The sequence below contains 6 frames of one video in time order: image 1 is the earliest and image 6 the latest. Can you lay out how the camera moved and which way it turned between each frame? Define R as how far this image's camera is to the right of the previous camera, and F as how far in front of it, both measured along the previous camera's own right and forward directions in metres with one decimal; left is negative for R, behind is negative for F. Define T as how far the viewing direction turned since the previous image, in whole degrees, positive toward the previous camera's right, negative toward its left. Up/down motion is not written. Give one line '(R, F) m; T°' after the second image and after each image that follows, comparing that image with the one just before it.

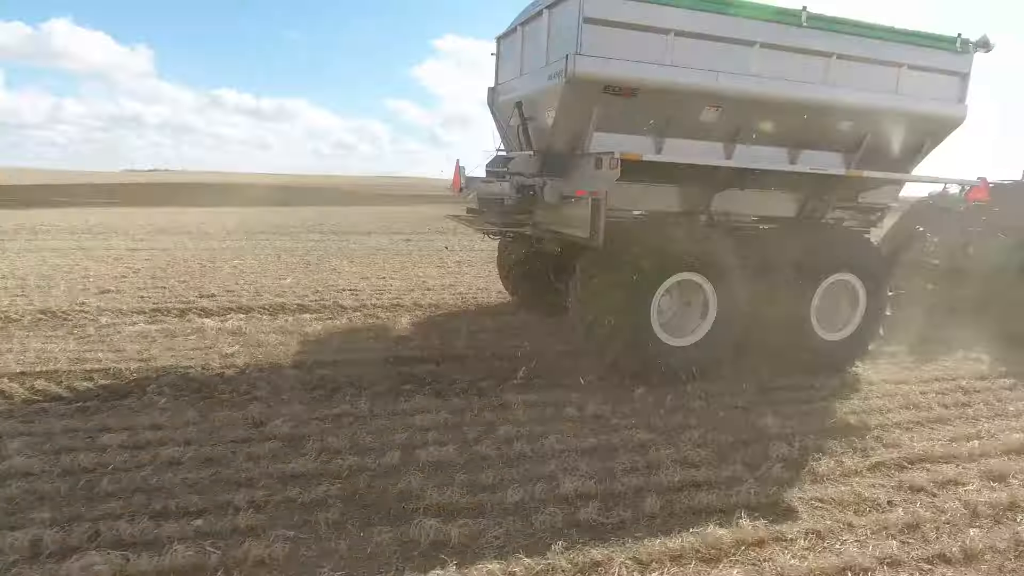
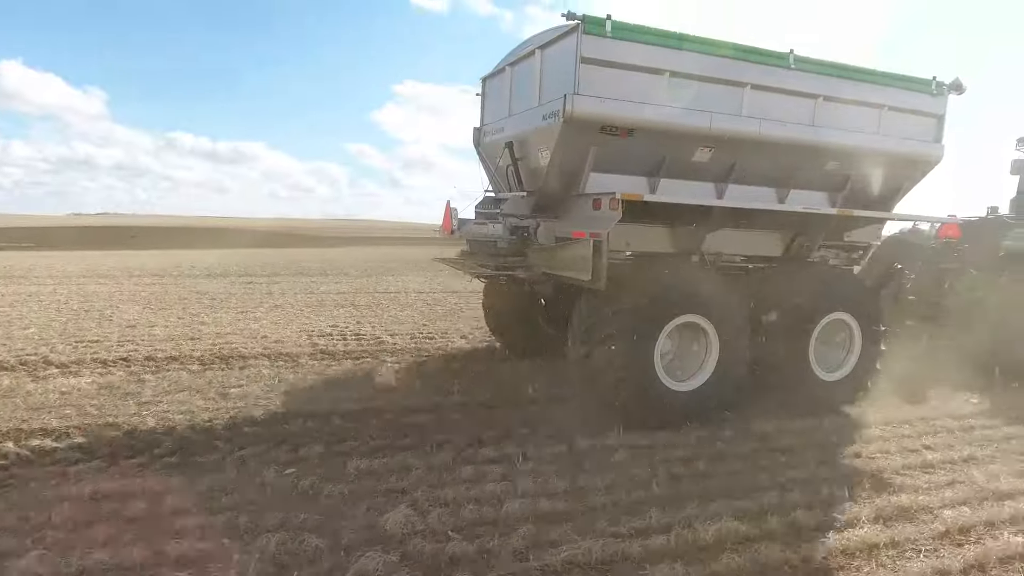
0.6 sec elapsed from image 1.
(-0.3, +0.2) m; +3°
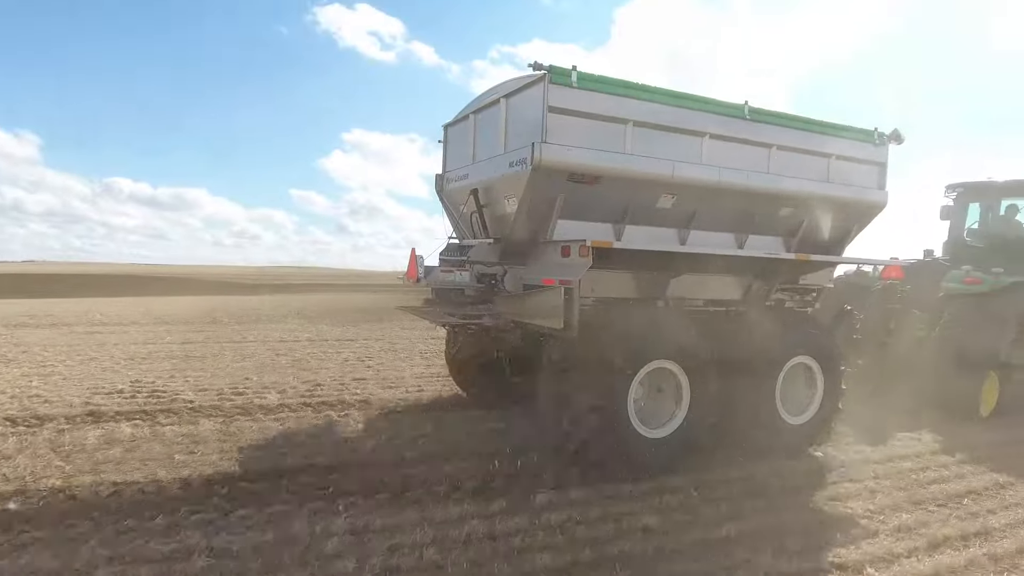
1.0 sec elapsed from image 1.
(-0.1, +0.1) m; +4°
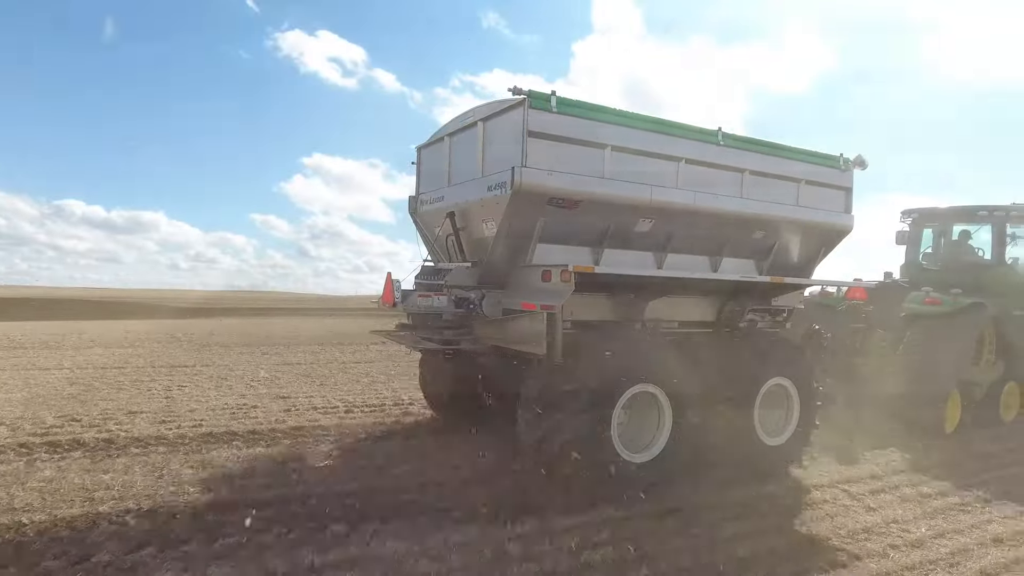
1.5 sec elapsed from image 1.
(-0.1, +0.1) m; +3°
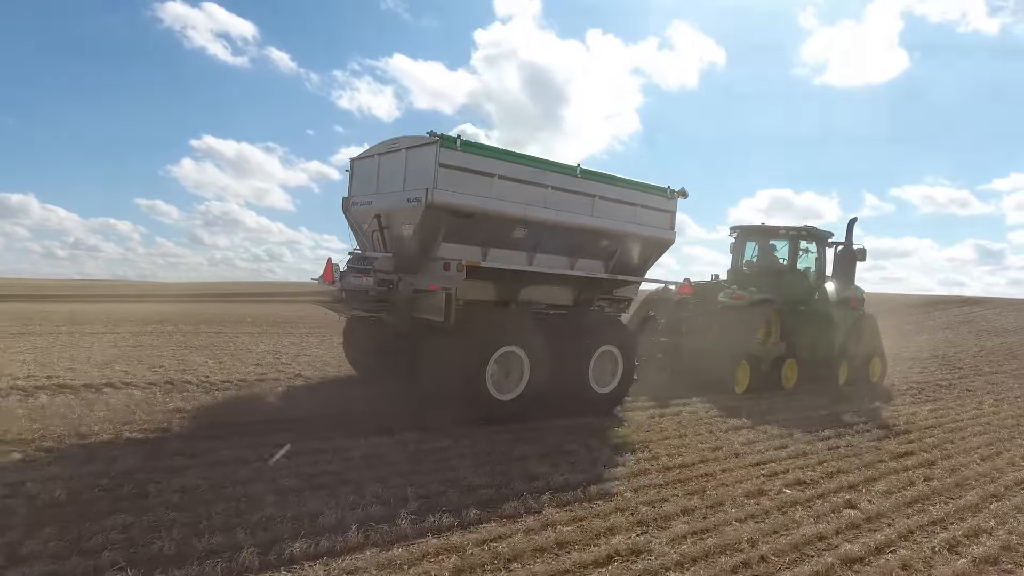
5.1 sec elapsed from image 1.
(0.0, -2.0) m; +8°
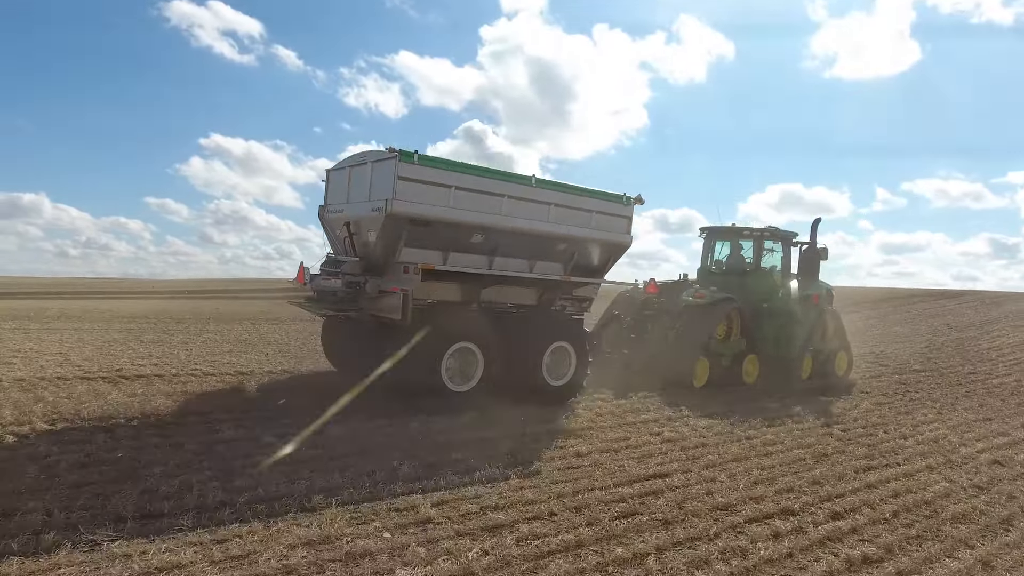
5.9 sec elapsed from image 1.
(+0.6, -0.6) m; -1°
